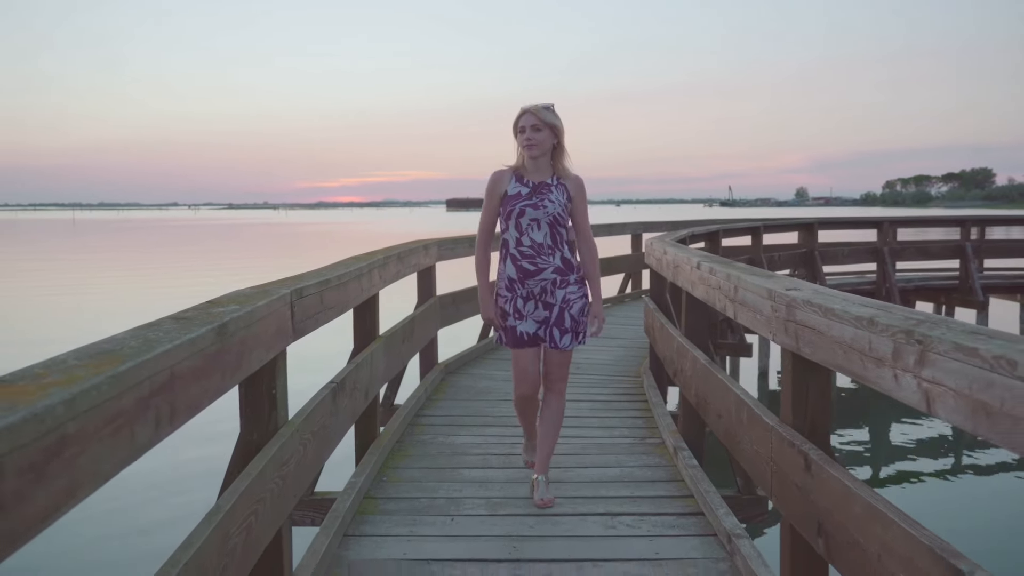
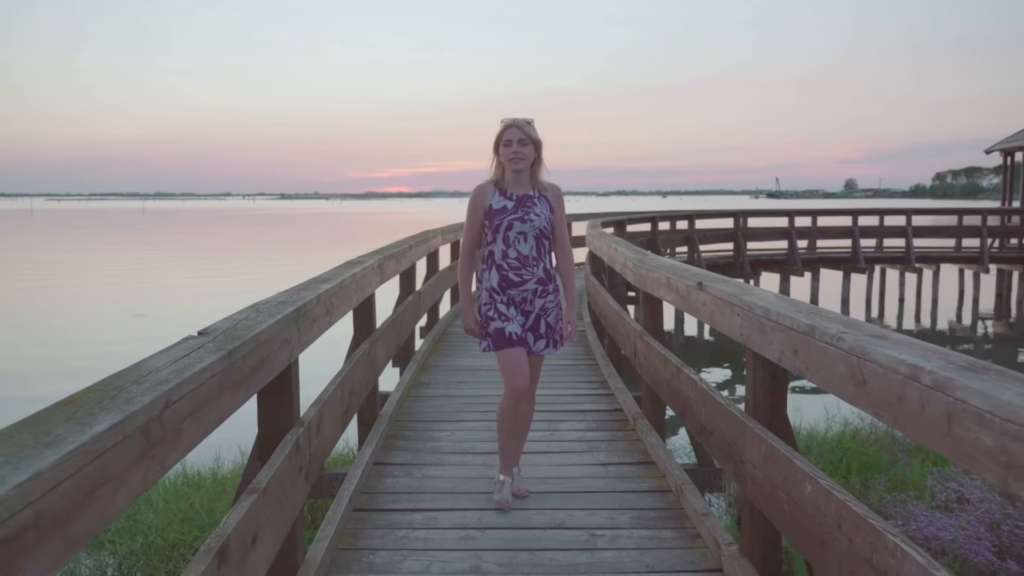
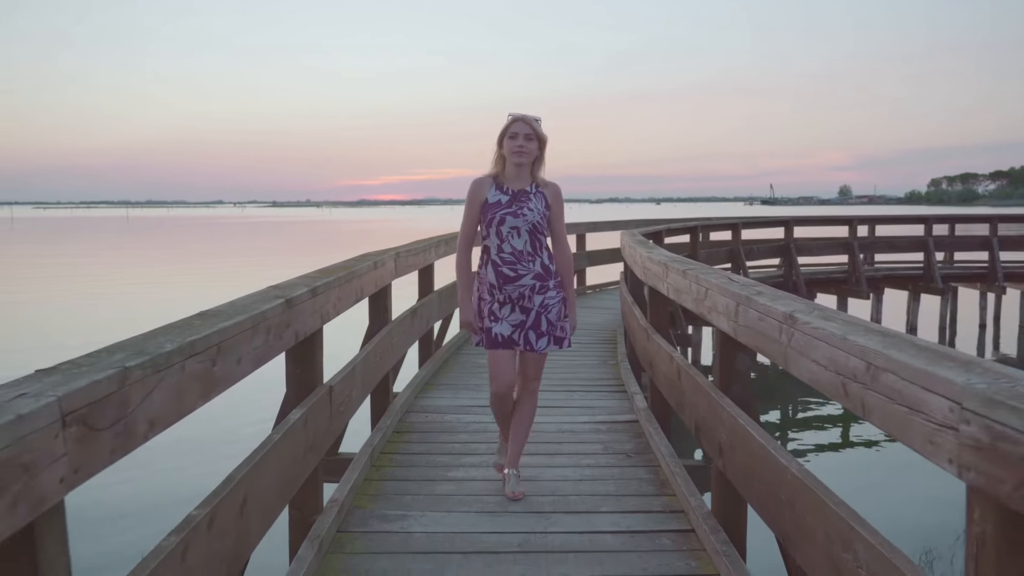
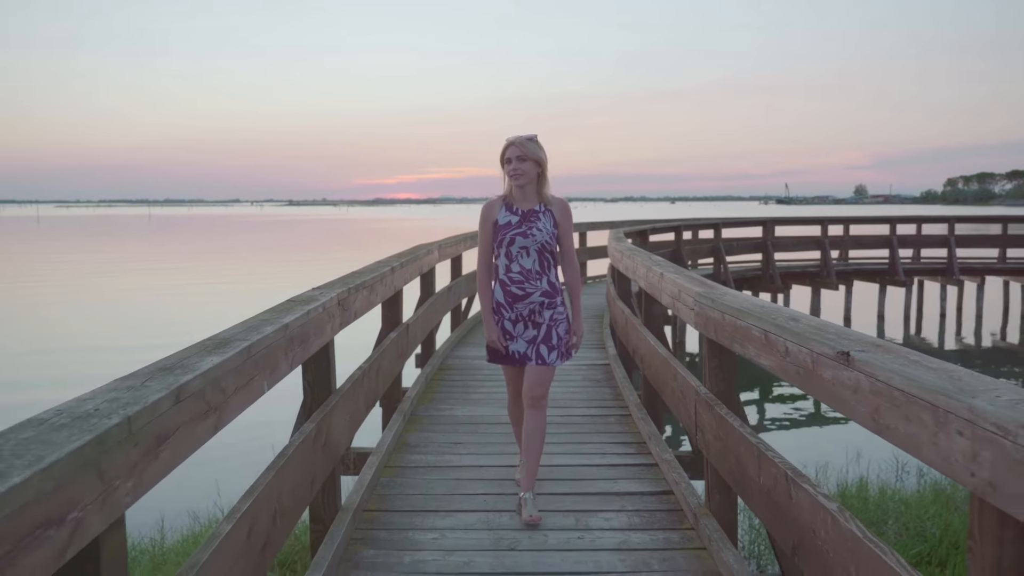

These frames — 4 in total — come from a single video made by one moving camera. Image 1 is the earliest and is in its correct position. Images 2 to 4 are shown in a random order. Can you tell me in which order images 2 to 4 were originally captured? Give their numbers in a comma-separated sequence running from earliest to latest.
3, 4, 2
